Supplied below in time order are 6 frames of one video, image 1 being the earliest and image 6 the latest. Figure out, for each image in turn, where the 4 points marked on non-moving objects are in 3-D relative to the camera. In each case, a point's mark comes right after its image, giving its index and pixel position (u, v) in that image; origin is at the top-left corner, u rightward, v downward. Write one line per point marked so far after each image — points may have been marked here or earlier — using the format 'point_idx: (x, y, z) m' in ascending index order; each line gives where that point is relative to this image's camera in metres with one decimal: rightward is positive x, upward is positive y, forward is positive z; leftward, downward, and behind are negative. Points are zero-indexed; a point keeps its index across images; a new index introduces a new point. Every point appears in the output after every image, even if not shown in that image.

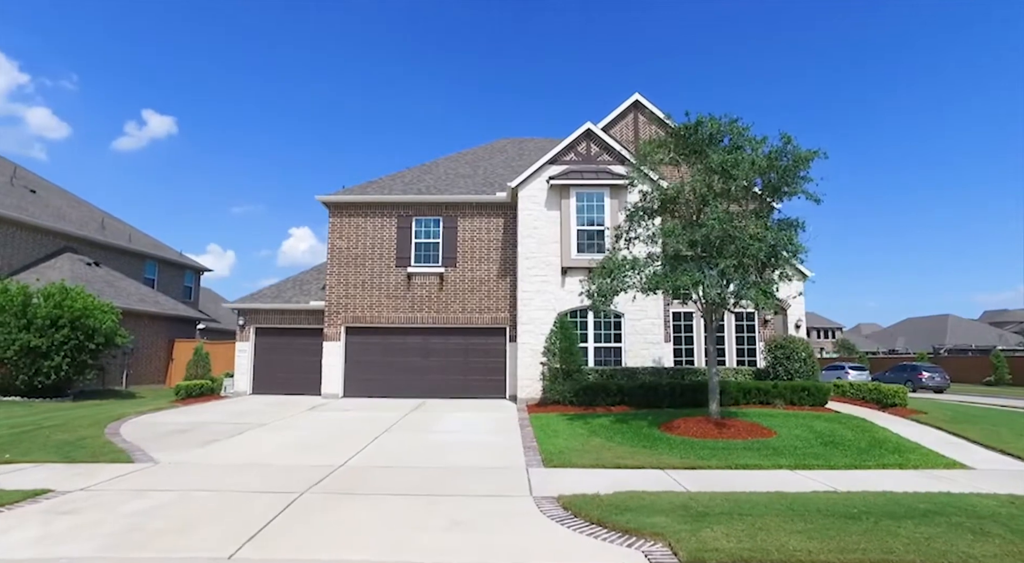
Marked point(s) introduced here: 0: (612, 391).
0: (+2.5, -2.7, +15.8) m
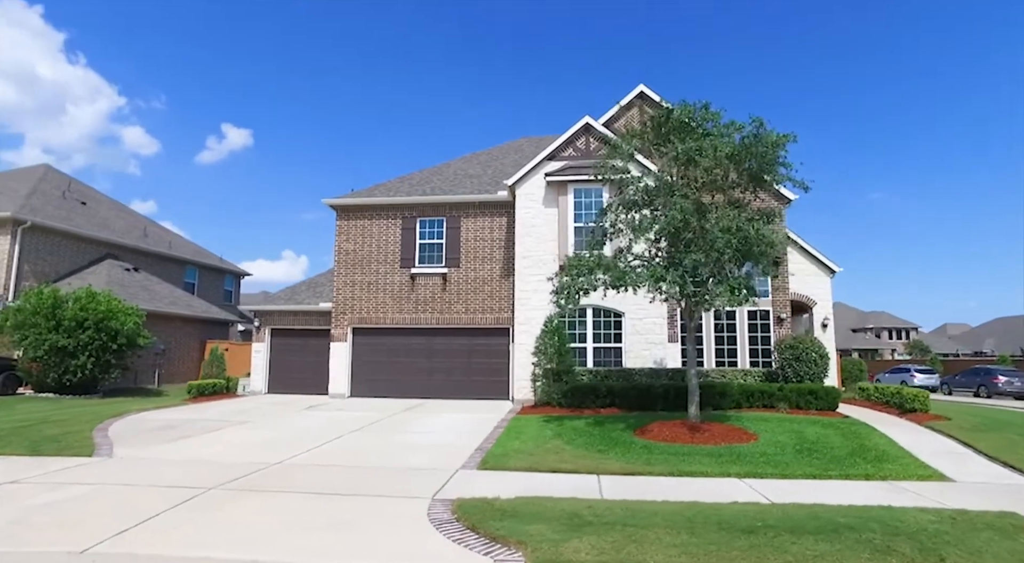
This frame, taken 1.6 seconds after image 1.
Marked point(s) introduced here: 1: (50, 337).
0: (+2.1, -2.7, +15.3) m
1: (-13.1, -1.6, +18.0) m
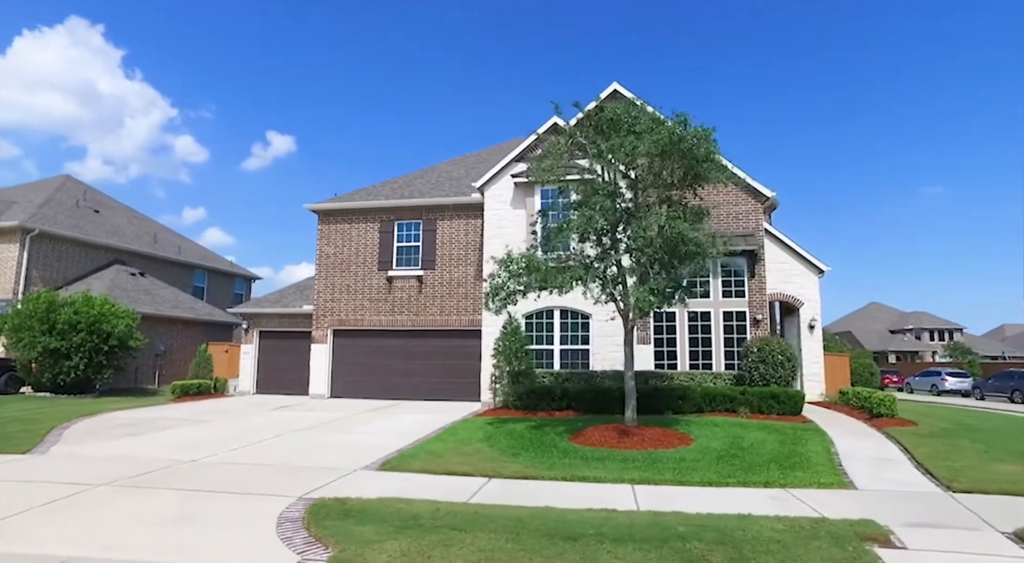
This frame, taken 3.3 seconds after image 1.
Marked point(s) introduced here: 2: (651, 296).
0: (+1.1, -2.7, +15.2) m
1: (-14.0, -1.7, +19.0) m
2: (+2.4, -0.3, +11.6) m
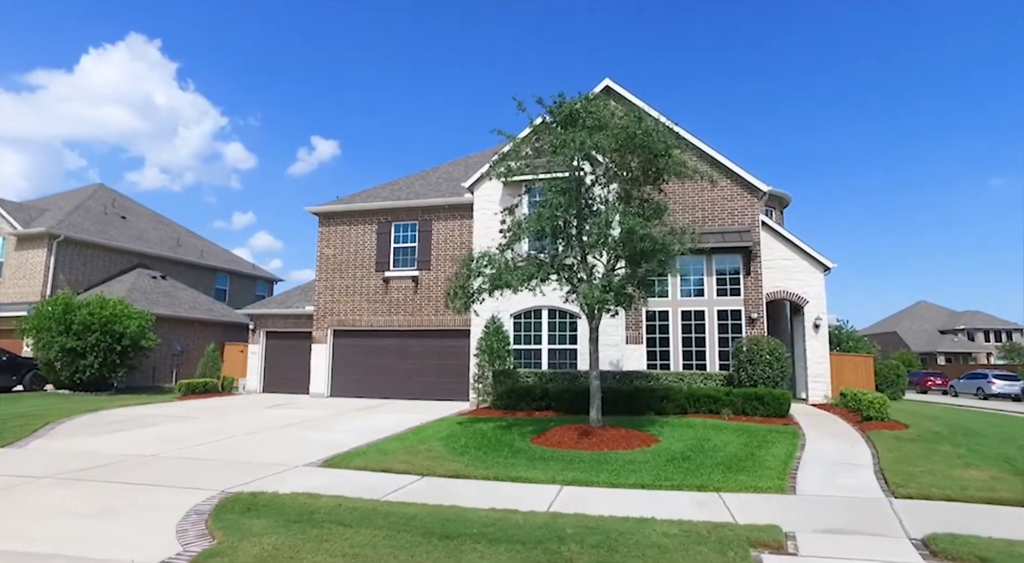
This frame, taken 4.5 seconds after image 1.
0: (+0.6, -2.7, +15.1) m
1: (-14.1, -1.8, +20.0) m
2: (+1.6, -0.2, +11.4) m
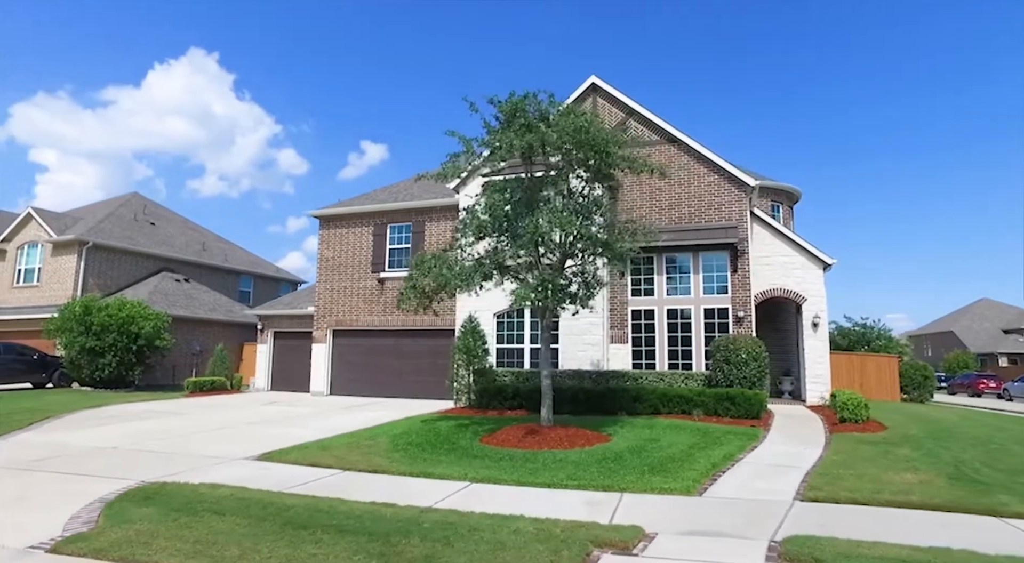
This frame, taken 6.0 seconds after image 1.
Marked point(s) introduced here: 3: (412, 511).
0: (-0.1, -2.7, +15.1) m
1: (-14.3, -1.9, +21.2) m
2: (+0.7, -0.2, +11.4) m
3: (-1.0, -2.4, +6.7) m
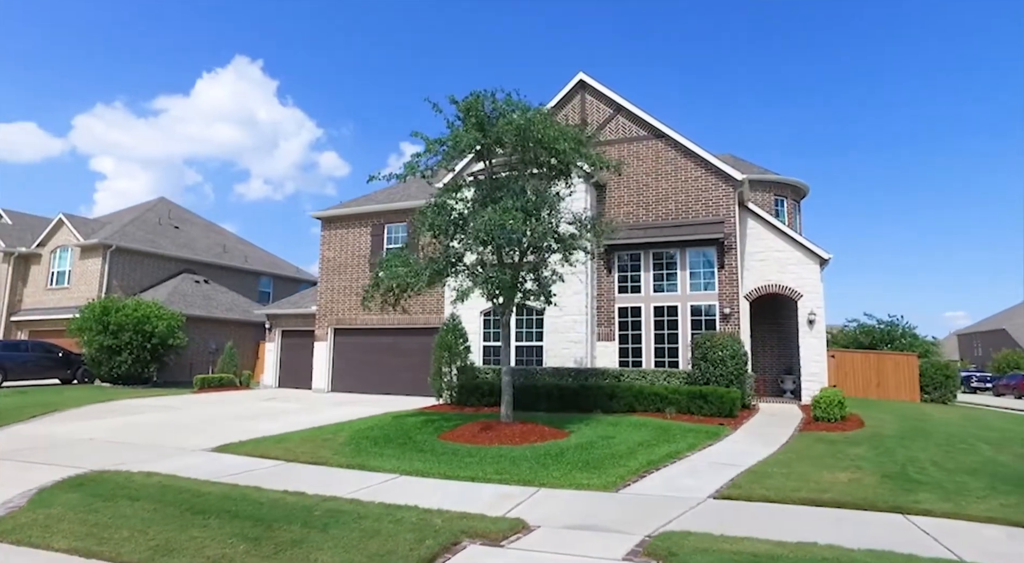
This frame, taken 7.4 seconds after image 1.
0: (-0.6, -2.6, +15.2) m
1: (-14.4, -2.0, +22.3) m
2: (-0.2, -0.2, +11.5) m
3: (-2.1, -2.4, +6.9) m
